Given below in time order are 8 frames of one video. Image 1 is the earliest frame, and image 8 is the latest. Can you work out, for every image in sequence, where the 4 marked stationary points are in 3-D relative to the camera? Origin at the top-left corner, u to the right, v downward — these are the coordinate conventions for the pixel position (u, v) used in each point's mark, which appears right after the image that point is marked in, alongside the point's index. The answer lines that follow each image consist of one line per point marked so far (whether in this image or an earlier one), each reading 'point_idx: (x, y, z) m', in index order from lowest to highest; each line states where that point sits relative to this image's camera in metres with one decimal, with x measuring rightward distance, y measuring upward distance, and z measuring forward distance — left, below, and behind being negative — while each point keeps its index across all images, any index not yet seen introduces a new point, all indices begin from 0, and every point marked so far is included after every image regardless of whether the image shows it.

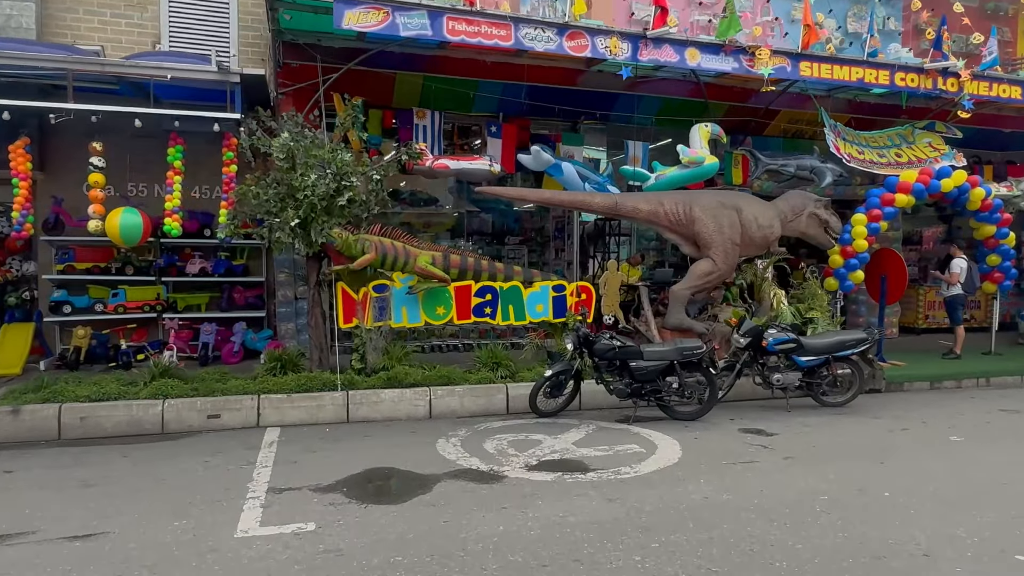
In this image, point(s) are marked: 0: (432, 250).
0: (-0.8, +0.4, +7.0) m
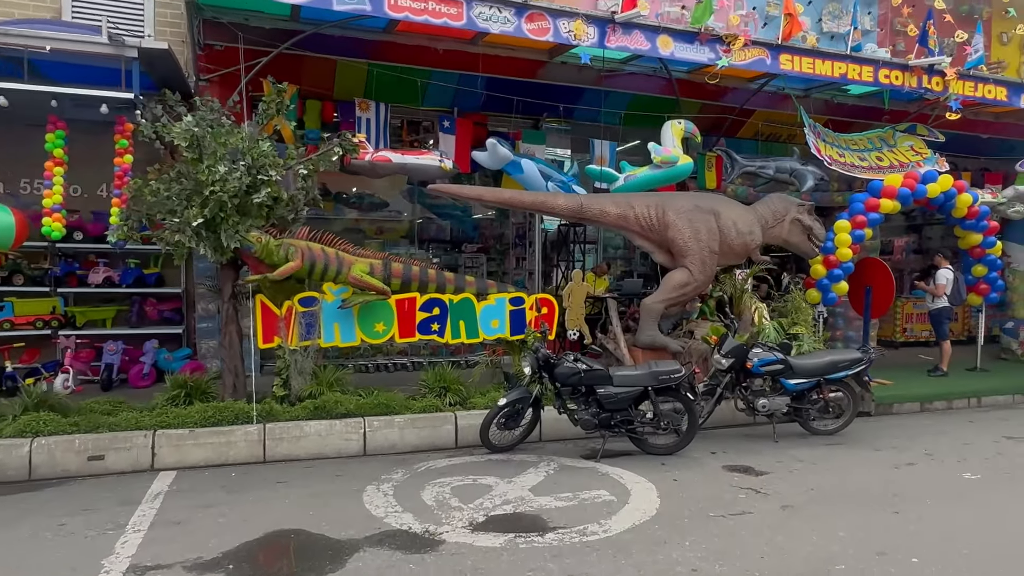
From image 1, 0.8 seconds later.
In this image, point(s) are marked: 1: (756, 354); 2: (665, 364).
0: (-1.3, +0.3, +6.1) m
1: (+2.1, -0.6, +5.8) m
2: (+1.2, -0.6, +5.2) m
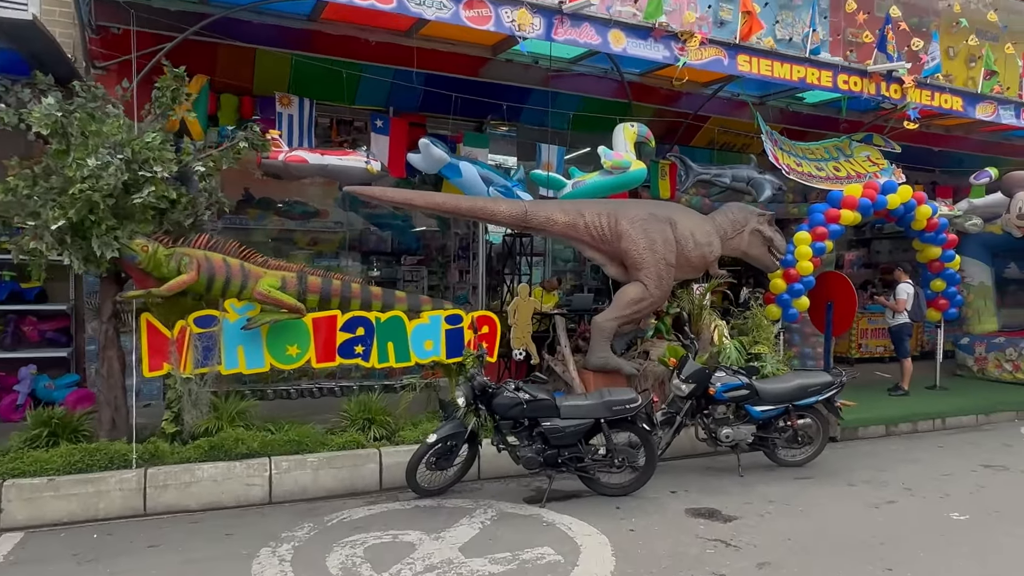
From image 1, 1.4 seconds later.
0: (-1.8, +0.1, +5.3) m
1: (+1.6, -0.7, +5.2) m
2: (+0.7, -0.7, +4.6) m
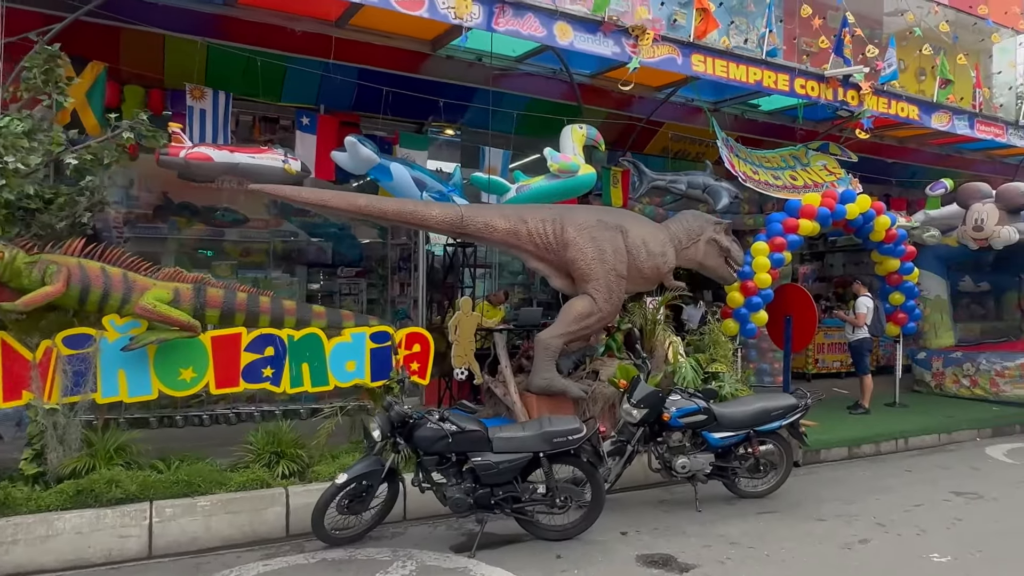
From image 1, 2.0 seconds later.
0: (-2.2, 0.0, +4.6) m
1: (+1.1, -0.8, +4.7) m
2: (+0.3, -0.8, +4.0) m
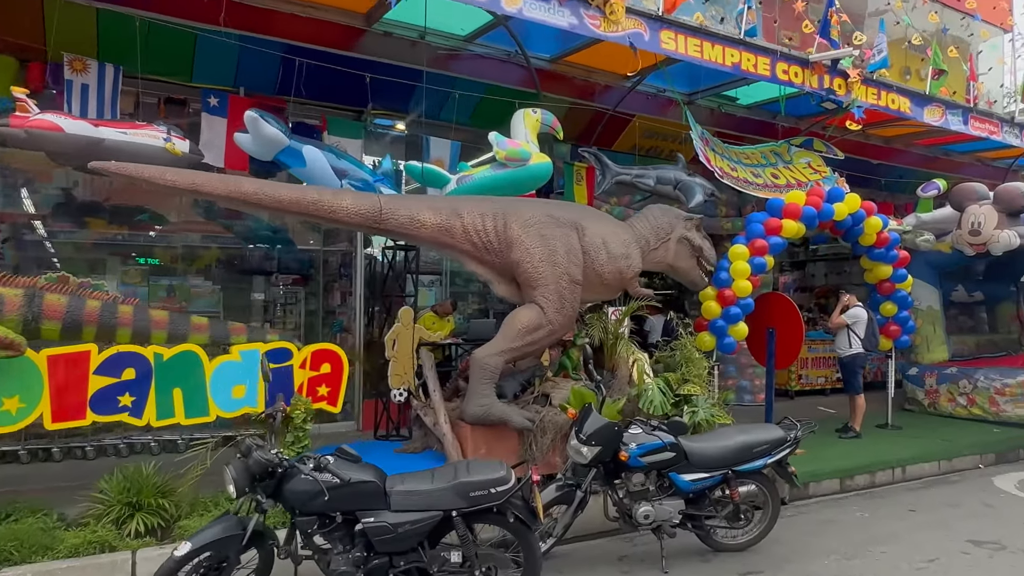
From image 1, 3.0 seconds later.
0: (-2.7, 0.0, +3.6) m
1: (+0.7, -0.8, +3.8) m
2: (-0.1, -0.8, +3.1) m
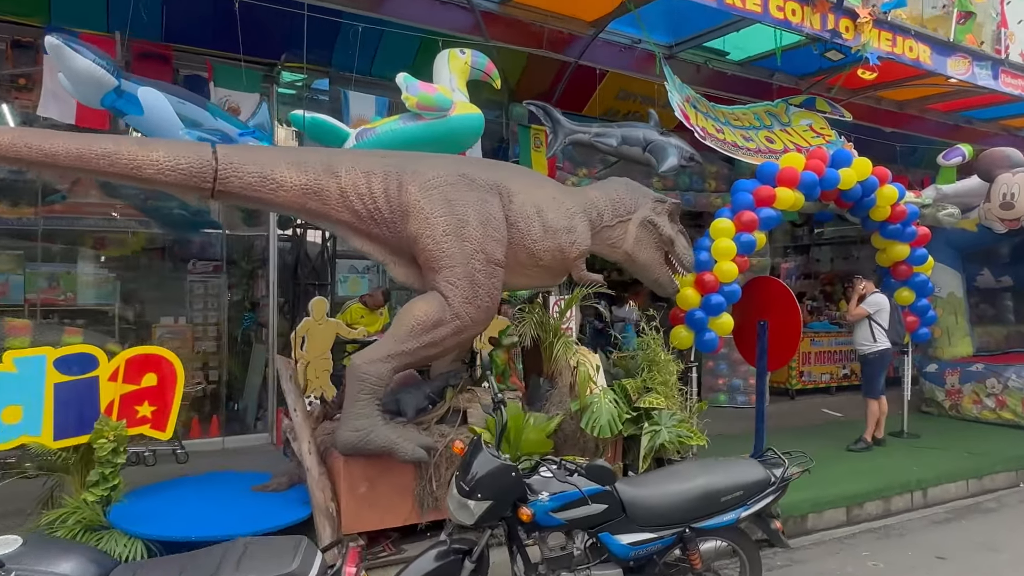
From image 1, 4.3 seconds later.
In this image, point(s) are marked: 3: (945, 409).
0: (-3.2, +0.1, +2.5) m
1: (+0.1, -0.7, +2.6) m
2: (-0.7, -0.7, +1.9) m
3: (+4.8, -1.3, +7.5) m
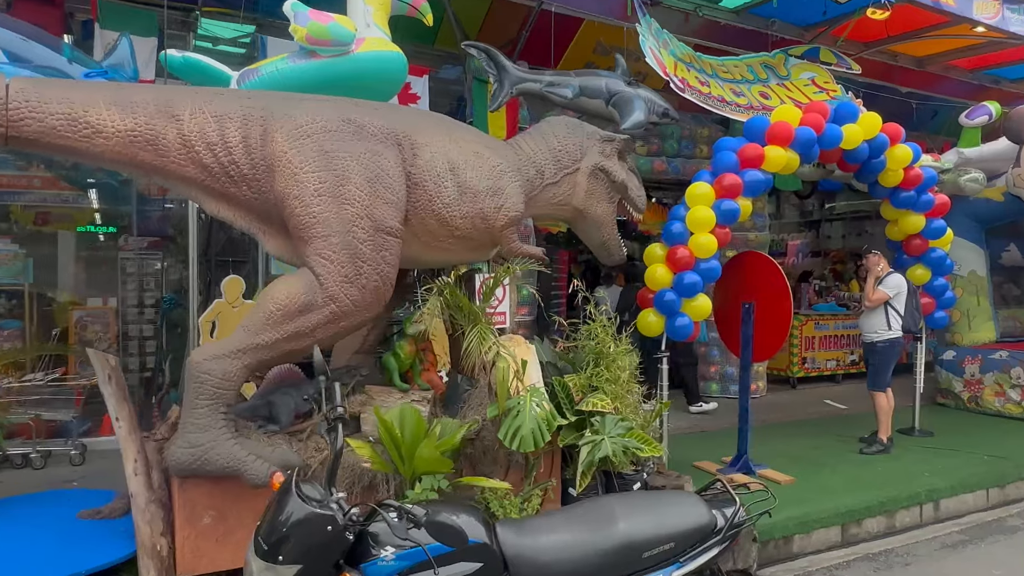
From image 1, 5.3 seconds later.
0: (-3.7, +0.1, +1.8) m
1: (-0.3, -0.7, +1.9) m
2: (-1.1, -0.7, +1.2) m
3: (+4.4, -1.1, +6.7) m
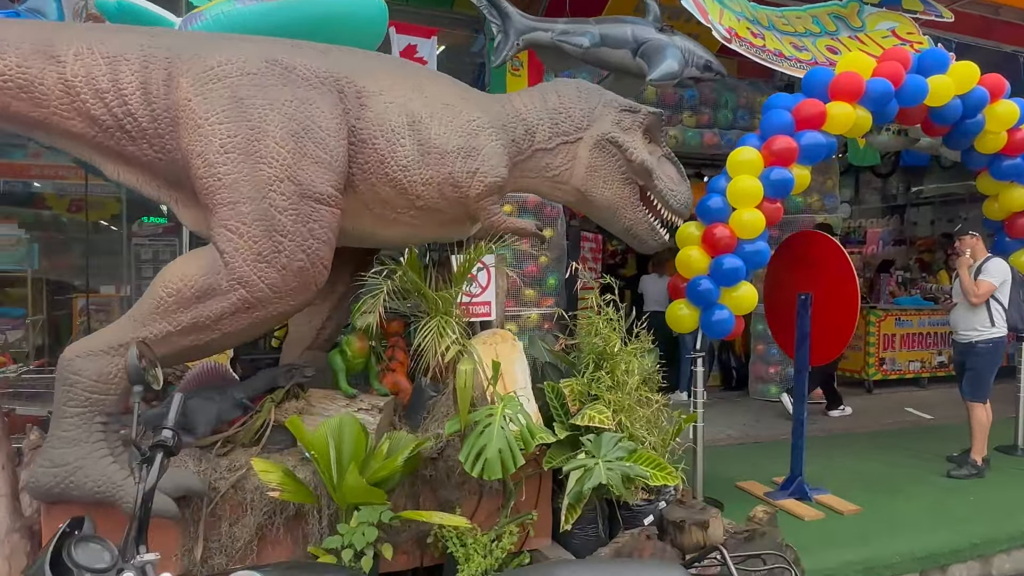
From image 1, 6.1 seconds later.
0: (-3.9, +0.2, +1.5) m
1: (-0.5, -0.6, +1.3) m
2: (-1.4, -0.6, +0.7) m
3: (+4.6, -1.0, +5.6) m
